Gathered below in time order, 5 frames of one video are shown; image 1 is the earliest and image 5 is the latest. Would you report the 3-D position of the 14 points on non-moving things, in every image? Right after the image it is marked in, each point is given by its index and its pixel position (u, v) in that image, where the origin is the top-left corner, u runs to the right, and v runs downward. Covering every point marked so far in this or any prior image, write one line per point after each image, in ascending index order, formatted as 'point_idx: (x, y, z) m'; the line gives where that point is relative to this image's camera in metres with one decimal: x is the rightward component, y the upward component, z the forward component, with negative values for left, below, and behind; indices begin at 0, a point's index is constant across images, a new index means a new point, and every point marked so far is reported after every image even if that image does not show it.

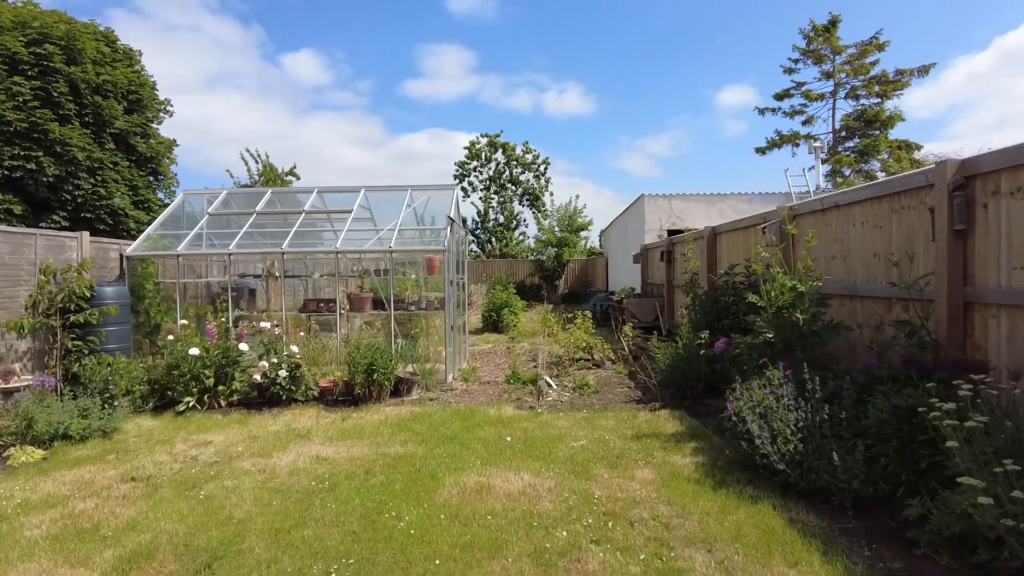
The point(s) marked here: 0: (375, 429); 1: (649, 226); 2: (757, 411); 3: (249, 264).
0: (-1.2, -1.2, +5.5) m
1: (+3.0, +1.3, +14.1) m
2: (+1.5, -0.8, +4.0) m
3: (-3.5, +0.3, +8.5) m
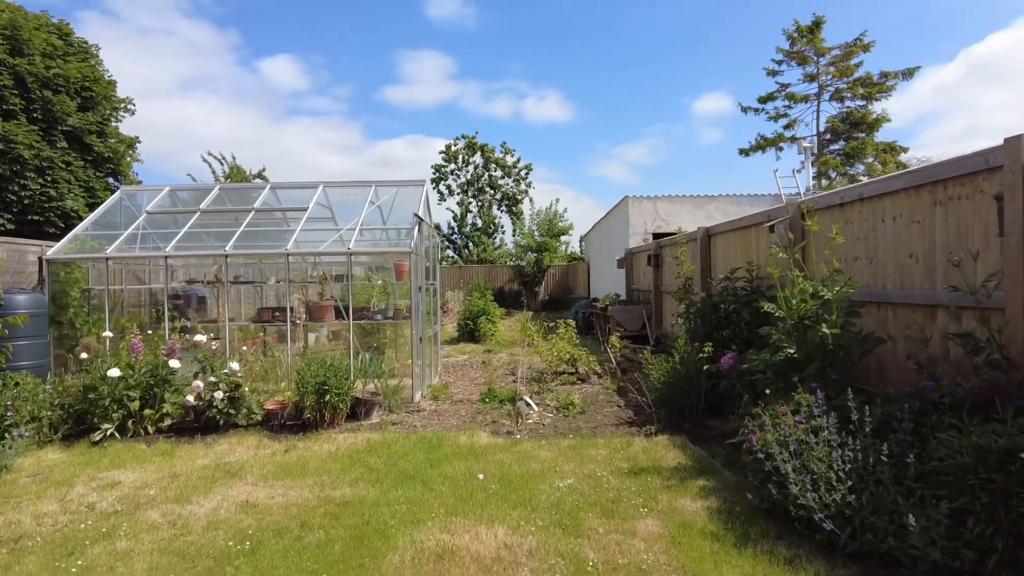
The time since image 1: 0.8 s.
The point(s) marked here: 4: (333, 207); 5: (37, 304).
0: (-1.3, -1.2, +4.6) m
1: (+2.5, +1.2, +13.4) m
2: (+1.4, -0.8, +3.2) m
3: (-3.8, +0.2, +7.6) m
4: (-2.3, +1.0, +8.3) m
5: (-4.7, -0.2, +6.4) m
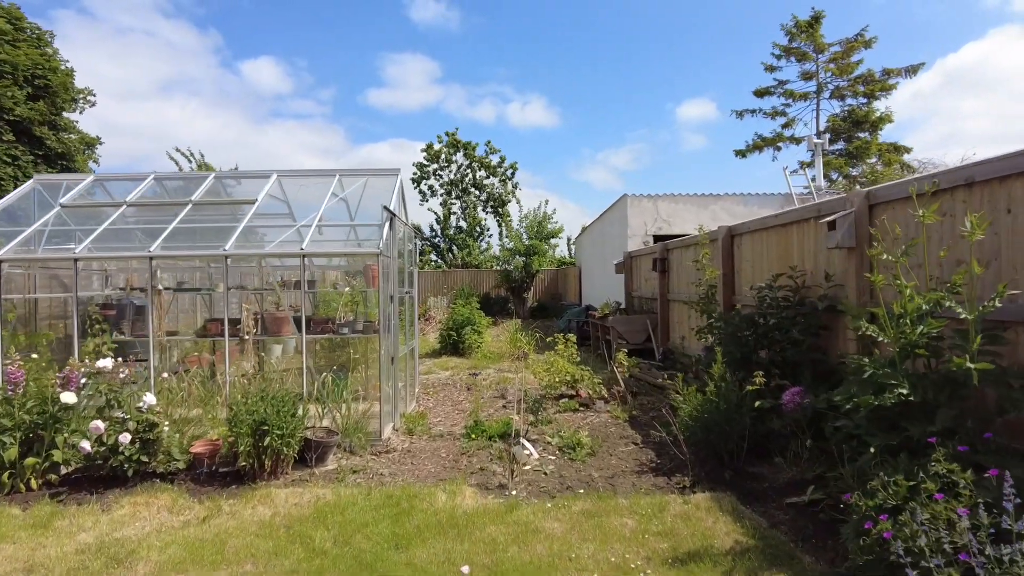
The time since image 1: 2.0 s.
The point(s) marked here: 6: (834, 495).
0: (-1.4, -1.3, +3.4) m
1: (+2.3, +1.1, +12.2) m
2: (+1.4, -0.9, +2.0) m
3: (-3.9, +0.1, +6.3) m
4: (-2.4, +0.9, +7.0) m
5: (-4.7, -0.2, +5.0) m
6: (+1.8, -1.1, +3.6) m
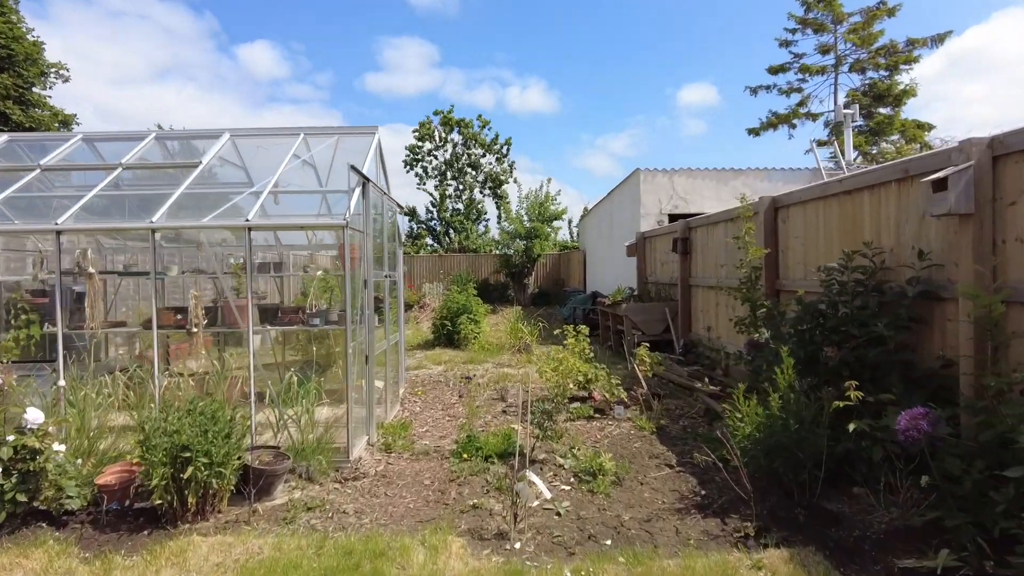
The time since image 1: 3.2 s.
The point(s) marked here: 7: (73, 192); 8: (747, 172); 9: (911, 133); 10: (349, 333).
0: (-1.4, -1.2, +2.3) m
1: (+2.3, +1.3, +11.1) m
2: (+1.4, -0.8, +0.9) m
3: (-3.9, +0.3, +5.2) m
4: (-2.4, +1.1, +5.9) m
5: (-4.7, -0.1, +3.9) m
6: (+1.8, -1.1, +2.5) m
7: (-3.6, +0.8, +5.5) m
8: (+4.1, +2.0, +11.4) m
9: (+11.2, +4.4, +18.3) m
10: (-1.2, -0.3, +4.9) m
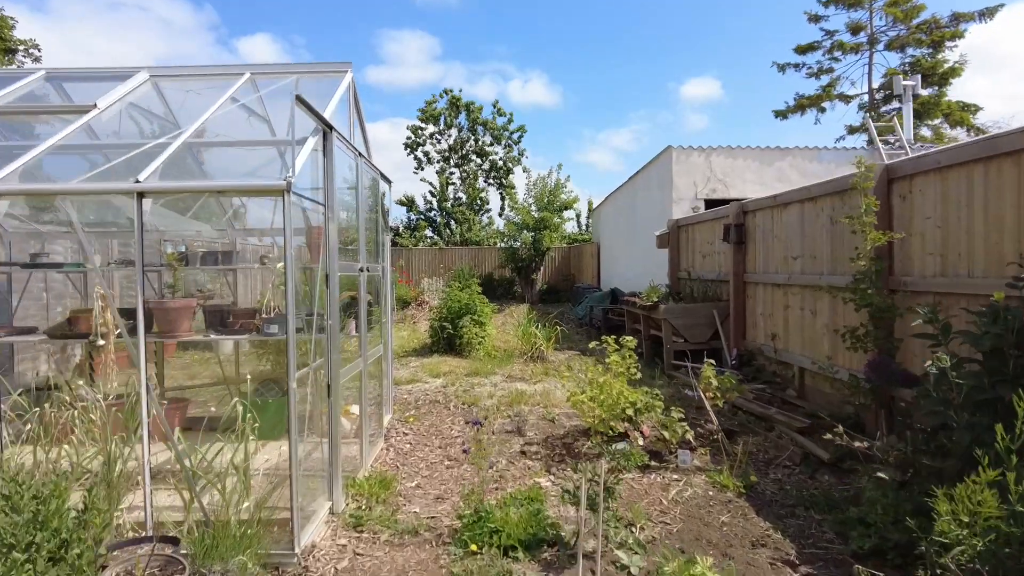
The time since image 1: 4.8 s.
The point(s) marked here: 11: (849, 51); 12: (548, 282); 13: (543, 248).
0: (-1.2, -1.2, +0.8) m
1: (+2.4, +1.4, +9.6) m
2: (+1.5, -0.8, -0.6) m
3: (-3.7, +0.3, +3.7) m
4: (-2.2, +1.1, +4.4) m
5: (-4.6, -0.1, +2.4) m
6: (+1.9, -1.1, +1.0) m
7: (-3.4, +0.8, +4.0) m
8: (+4.3, +2.1, +9.9) m
9: (+11.4, +4.4, +16.7) m
10: (-1.1, -0.3, +3.4) m
11: (+9.8, +6.9, +19.0) m
12: (+1.0, +0.2, +17.7) m
13: (+0.8, +1.0, +16.1) m
